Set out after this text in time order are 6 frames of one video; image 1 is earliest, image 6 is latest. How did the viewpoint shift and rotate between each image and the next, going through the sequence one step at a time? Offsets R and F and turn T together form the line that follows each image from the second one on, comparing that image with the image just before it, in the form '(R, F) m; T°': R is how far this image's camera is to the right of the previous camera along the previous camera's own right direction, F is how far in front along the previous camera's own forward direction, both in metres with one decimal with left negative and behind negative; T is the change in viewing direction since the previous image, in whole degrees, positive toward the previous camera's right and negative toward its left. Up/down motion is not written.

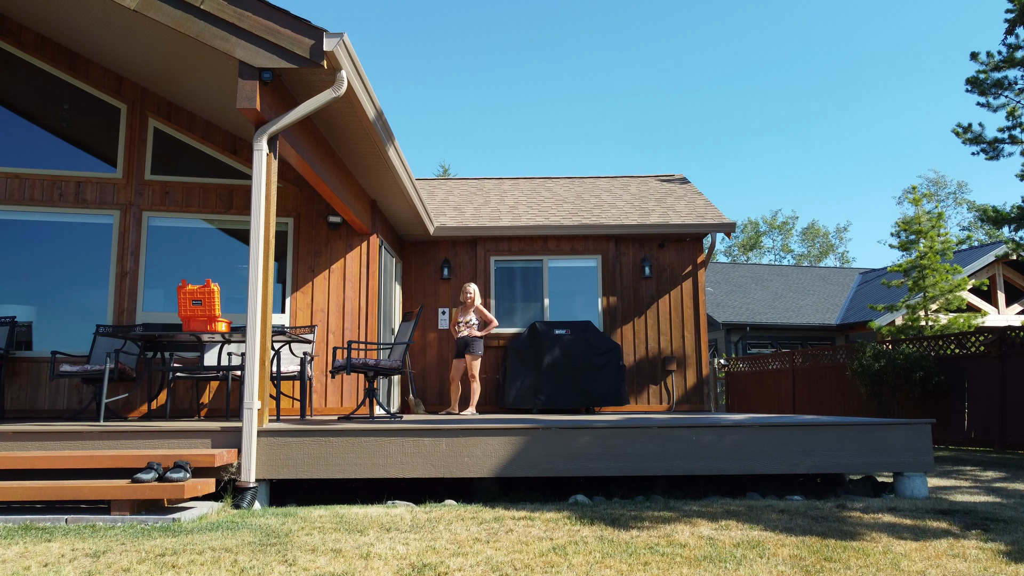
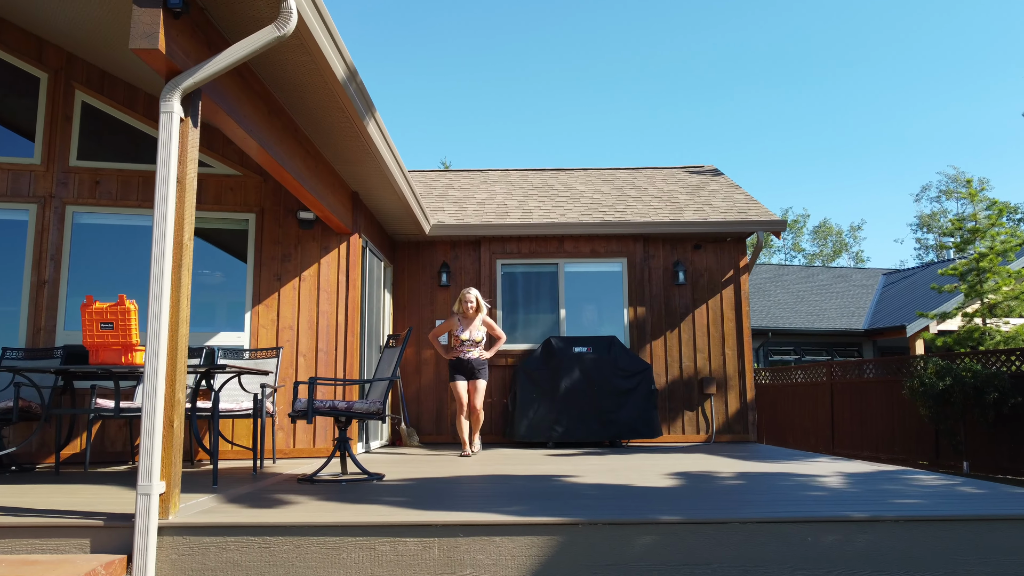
(-0.1, +1.4) m; 0°
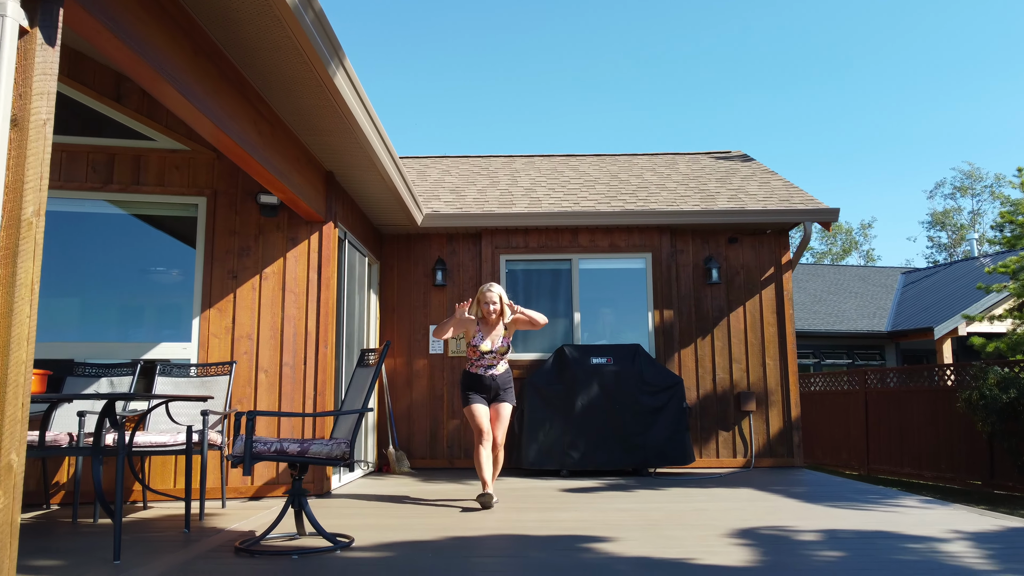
(-0.1, +1.1) m; 0°
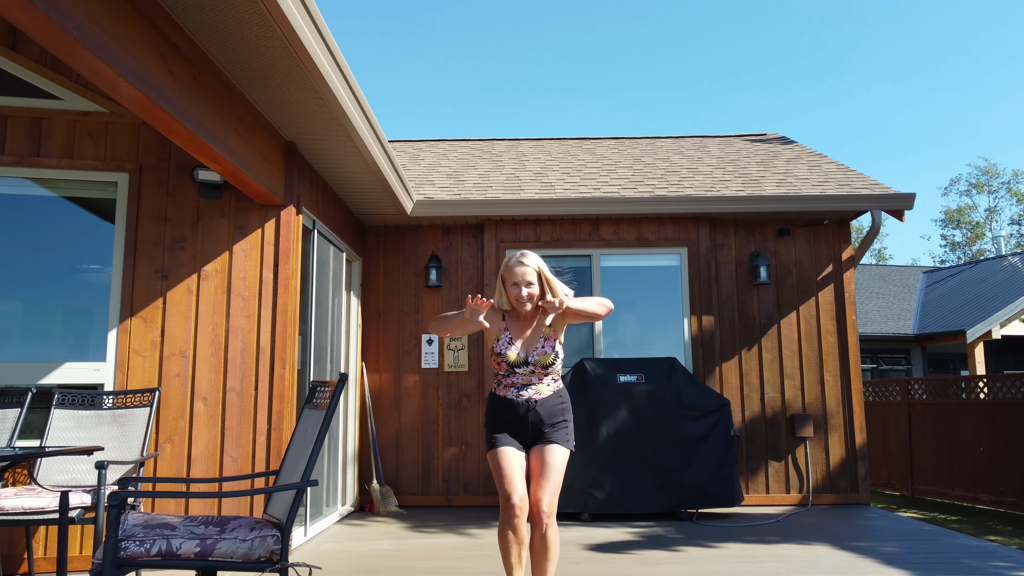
(-0.1, +1.1) m; 0°
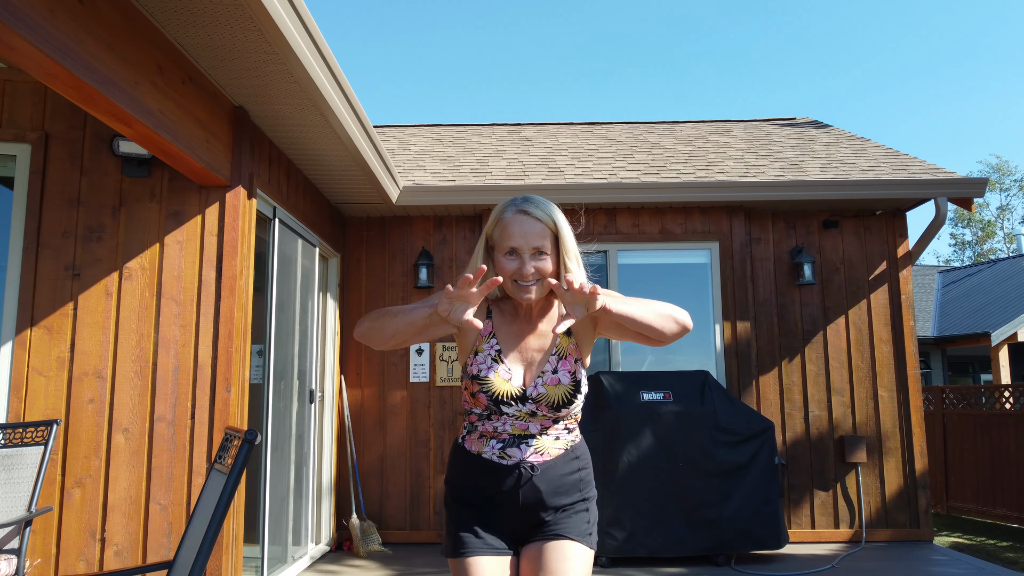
(0.0, +0.8) m; 0°
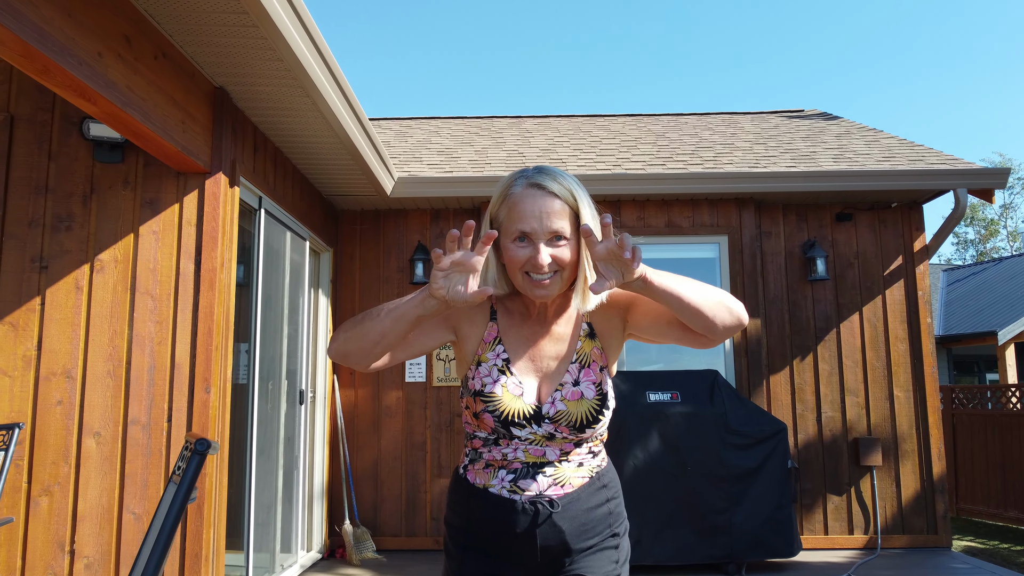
(0.0, +0.2) m; 0°
